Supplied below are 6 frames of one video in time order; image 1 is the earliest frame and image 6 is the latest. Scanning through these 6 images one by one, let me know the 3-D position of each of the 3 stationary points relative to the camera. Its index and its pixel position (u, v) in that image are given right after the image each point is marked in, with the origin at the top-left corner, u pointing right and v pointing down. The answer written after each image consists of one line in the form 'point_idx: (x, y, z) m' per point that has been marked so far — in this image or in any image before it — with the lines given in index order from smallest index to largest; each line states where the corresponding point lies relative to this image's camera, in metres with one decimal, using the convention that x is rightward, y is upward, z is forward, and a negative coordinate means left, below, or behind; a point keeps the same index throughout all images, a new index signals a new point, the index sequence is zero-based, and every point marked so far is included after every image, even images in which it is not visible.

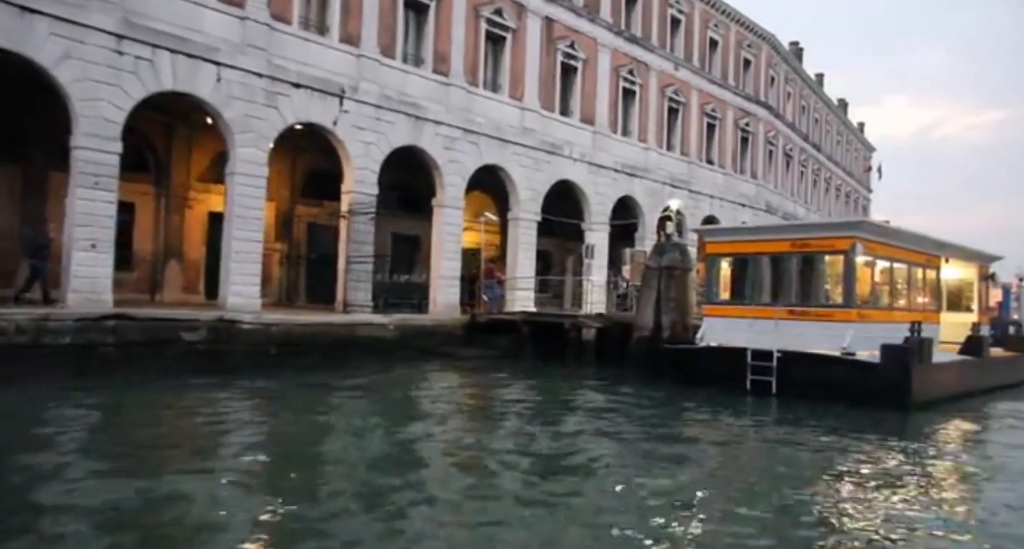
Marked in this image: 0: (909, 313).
0: (+7.6, -0.7, +14.1) m
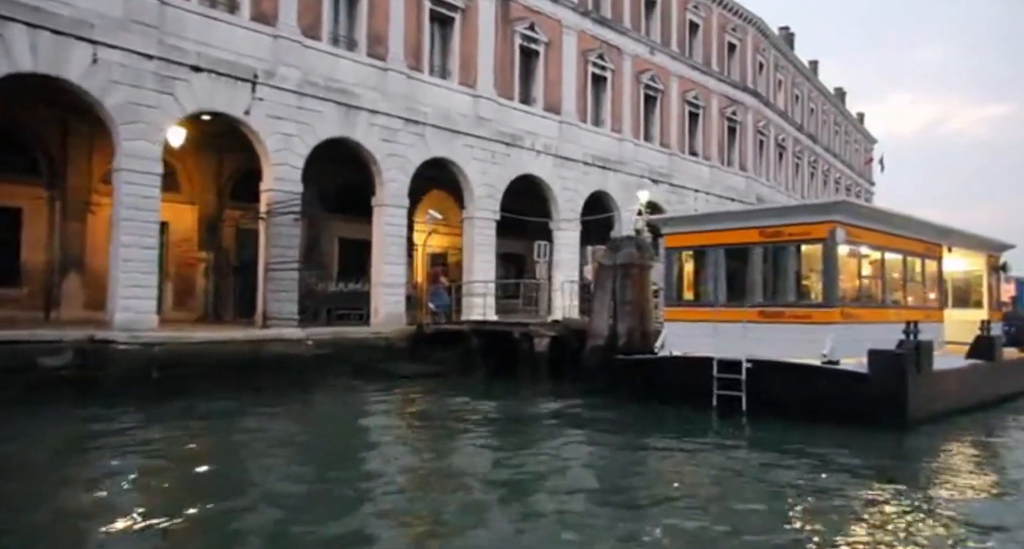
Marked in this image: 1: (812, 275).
0: (+6.4, -0.6, +12.1) m
1: (+4.2, 0.0, +10.3) m
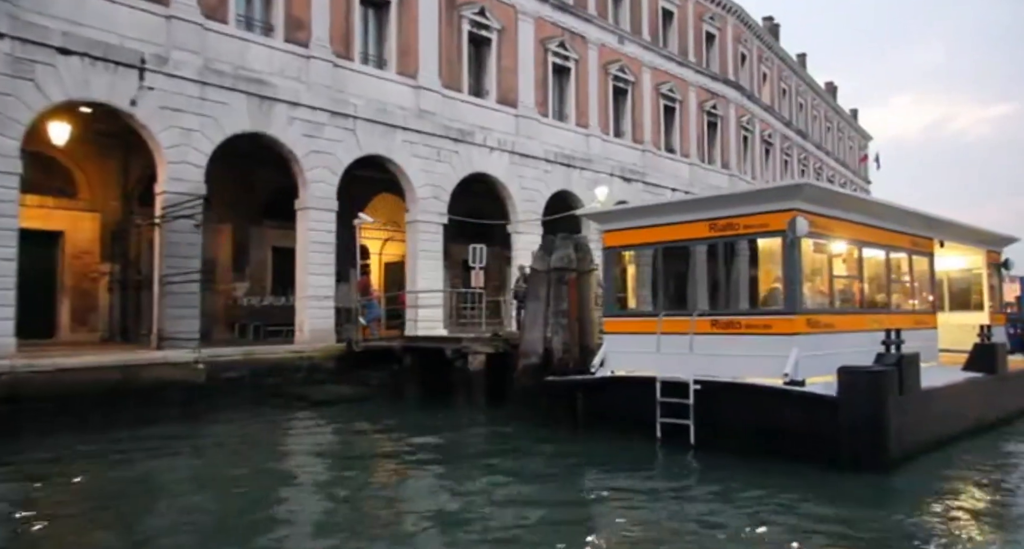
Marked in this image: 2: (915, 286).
0: (+5.2, -0.6, +10.2) m
1: (+3.0, 0.0, +8.4) m
2: (+6.2, -0.2, +11.2) m
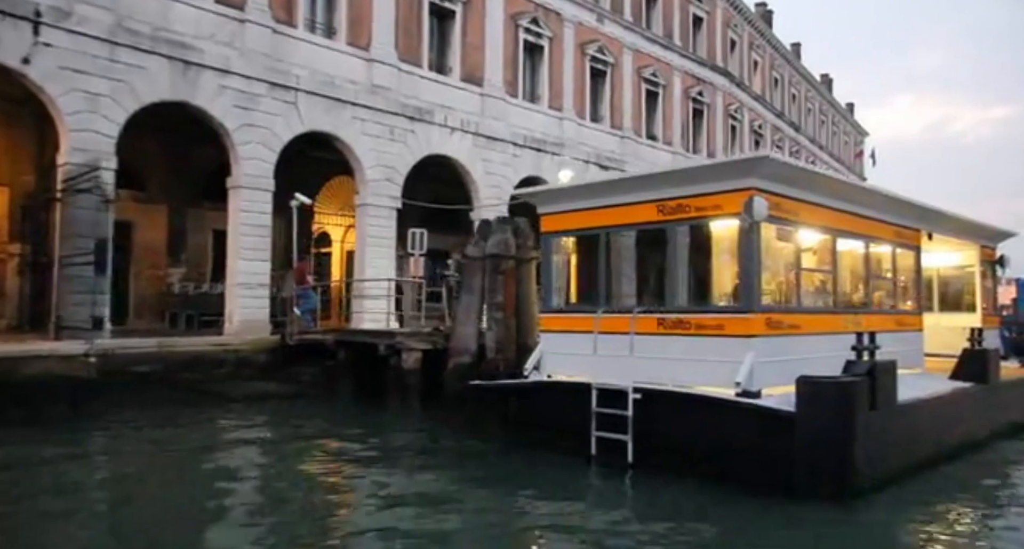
0: (+4.3, -0.5, +9.0) m
1: (+2.1, +0.1, +7.2) m
2: (+5.3, -0.1, +9.9) m
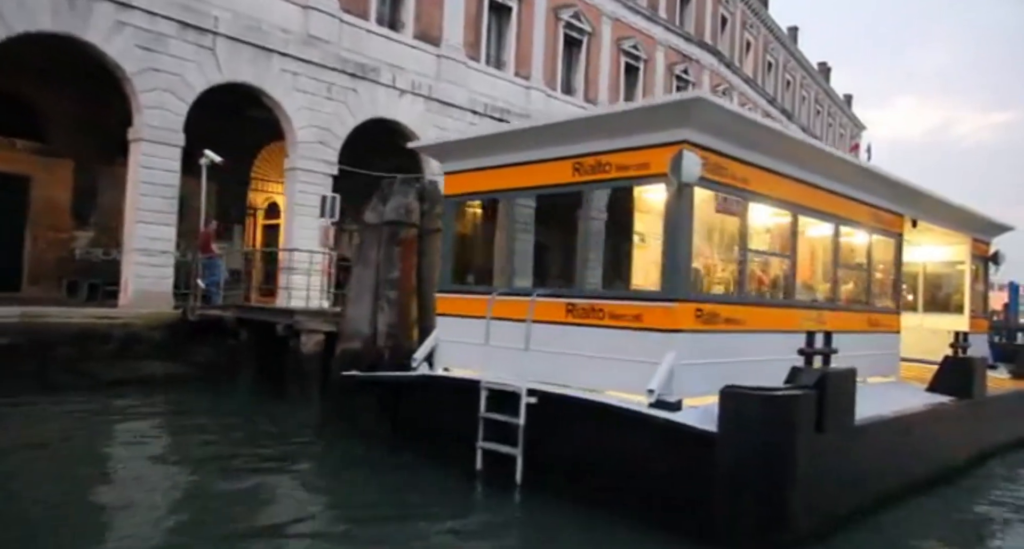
0: (+3.2, -0.4, +7.5) m
1: (+1.1, +0.2, +5.7) m
2: (+4.2, 0.0, +8.4) m
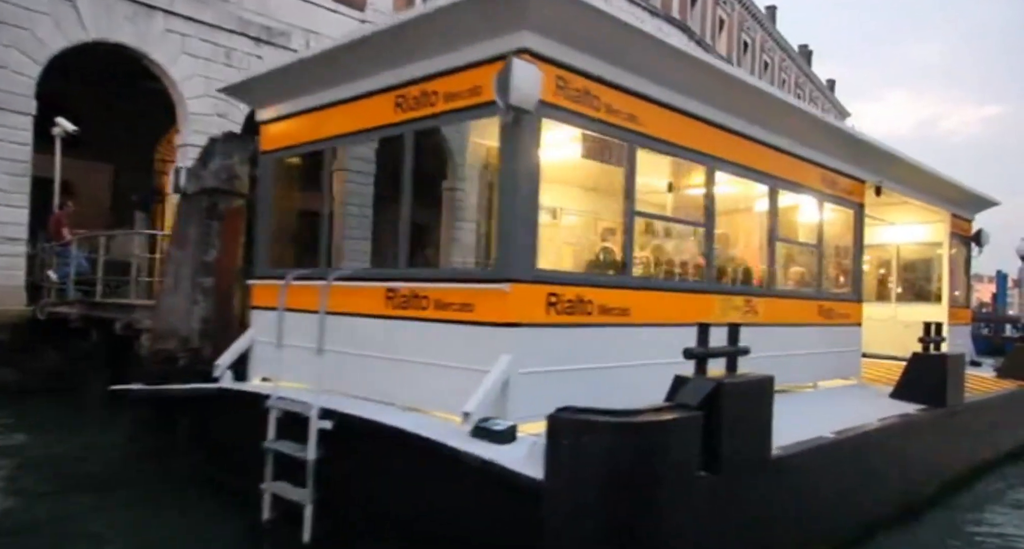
0: (+2.0, -0.2, +5.9) m
1: (-0.2, +0.4, +4.0) m
2: (+2.9, +0.2, +6.8) m
